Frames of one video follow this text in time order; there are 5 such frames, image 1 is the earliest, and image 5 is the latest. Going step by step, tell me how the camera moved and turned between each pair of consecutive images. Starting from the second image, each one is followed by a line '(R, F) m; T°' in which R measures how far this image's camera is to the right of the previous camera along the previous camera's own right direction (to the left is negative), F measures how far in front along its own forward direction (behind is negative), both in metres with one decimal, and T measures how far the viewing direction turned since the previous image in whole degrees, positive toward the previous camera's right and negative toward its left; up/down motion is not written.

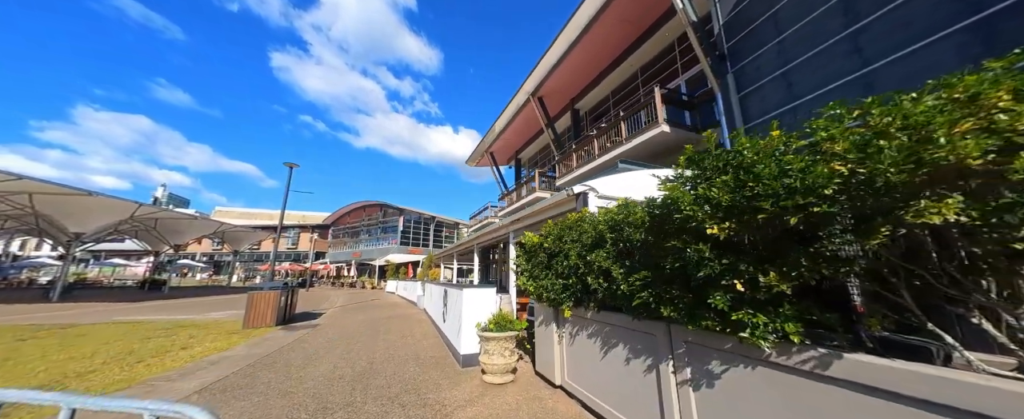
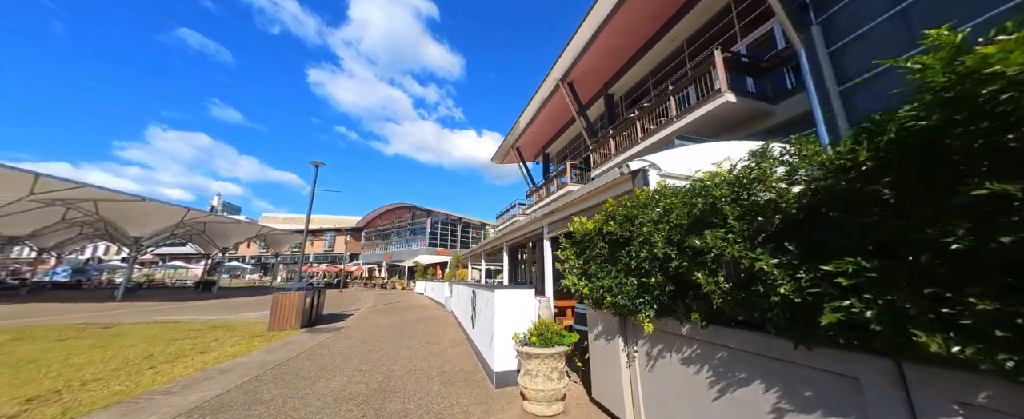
(-0.2, +0.9) m; -5°
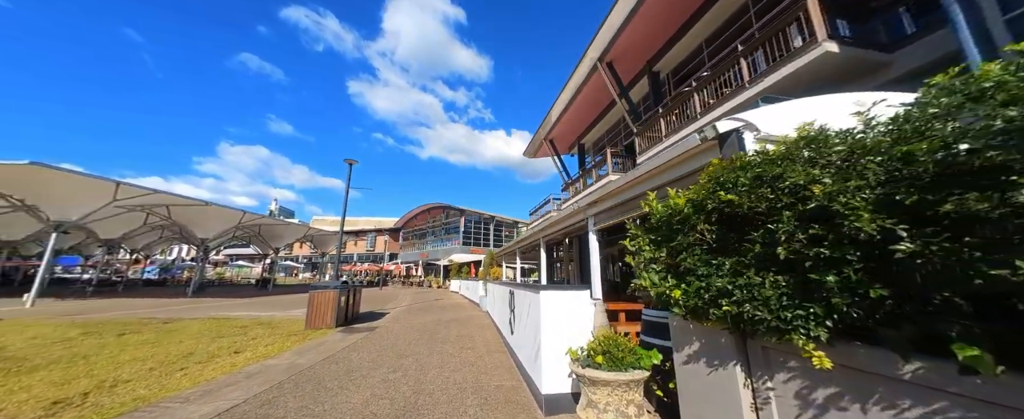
(-0.2, +0.8) m; -6°
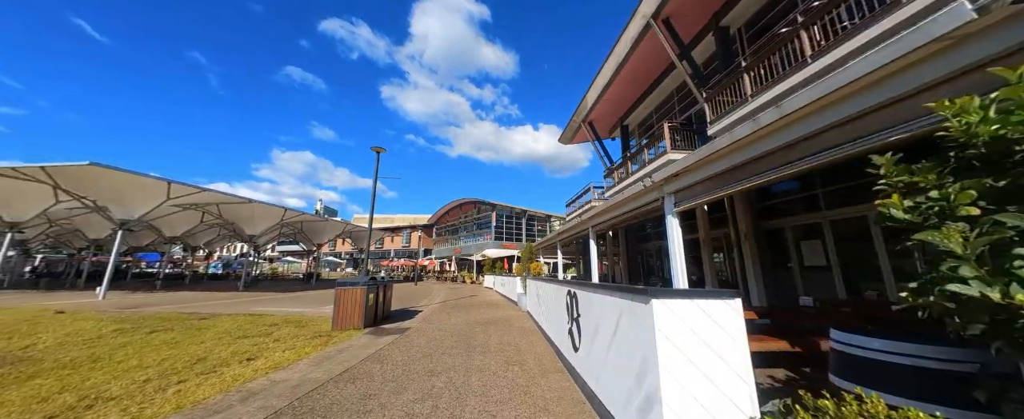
(-0.4, +1.3) m; -6°
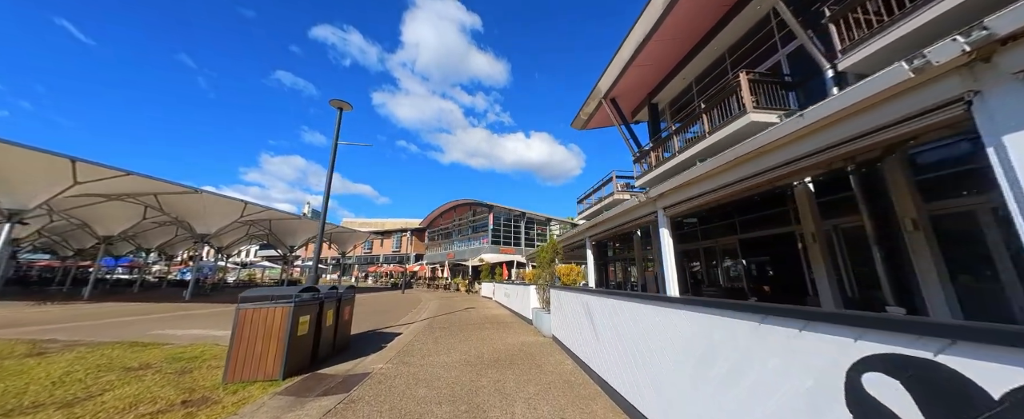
(-0.6, +3.2) m; +1°
